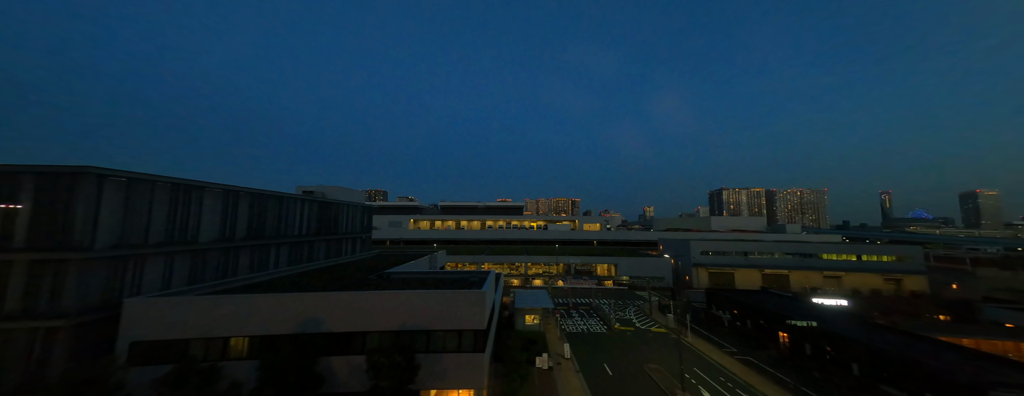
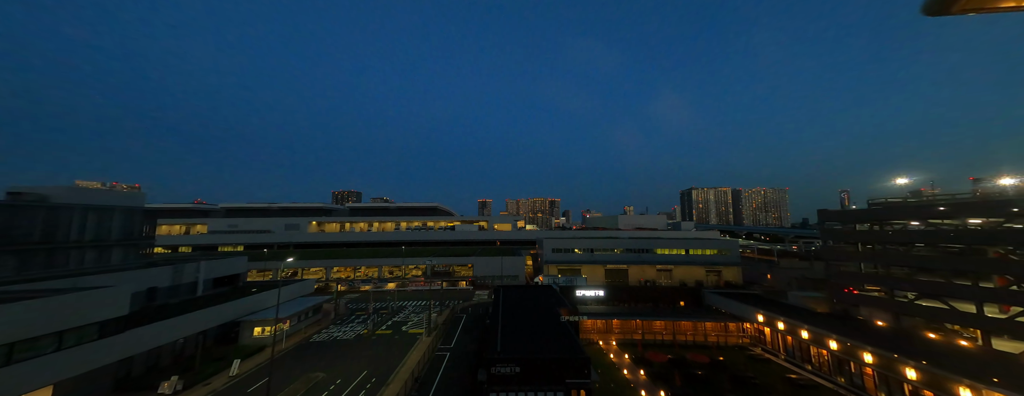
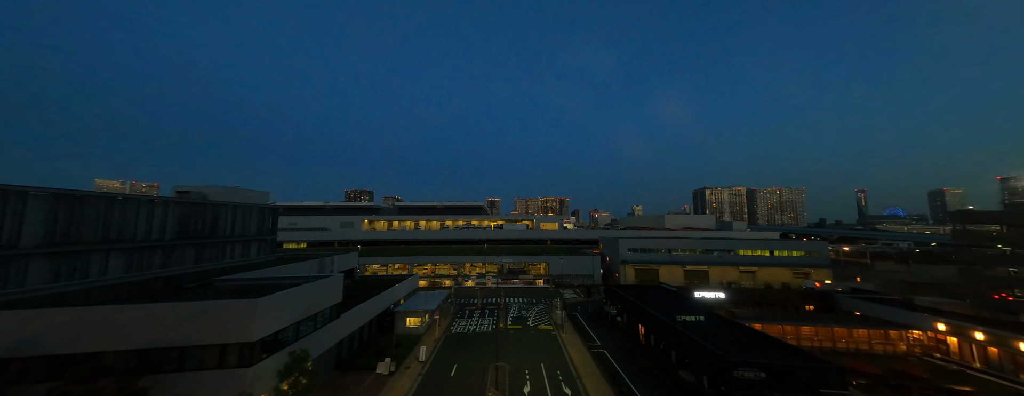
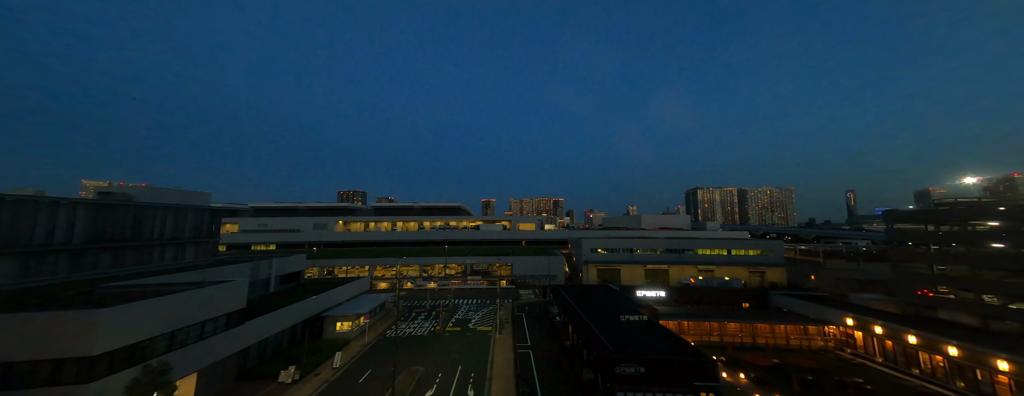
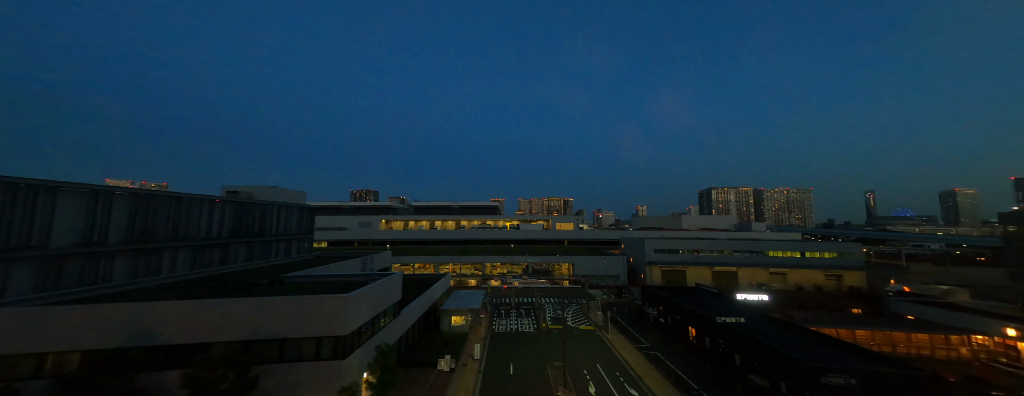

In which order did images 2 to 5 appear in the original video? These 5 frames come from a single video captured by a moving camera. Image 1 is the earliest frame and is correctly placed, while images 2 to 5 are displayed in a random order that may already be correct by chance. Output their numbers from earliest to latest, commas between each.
5, 3, 4, 2
